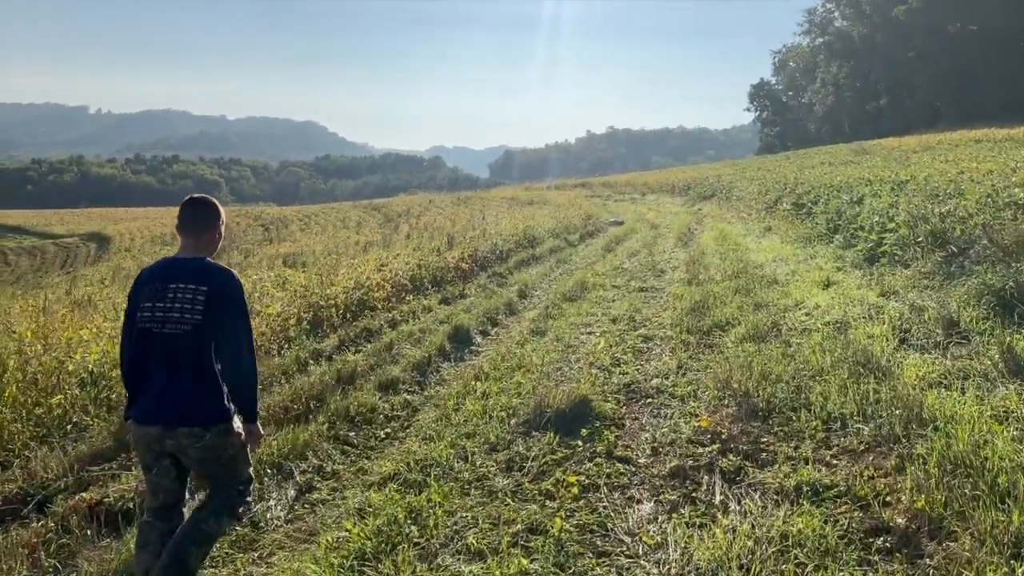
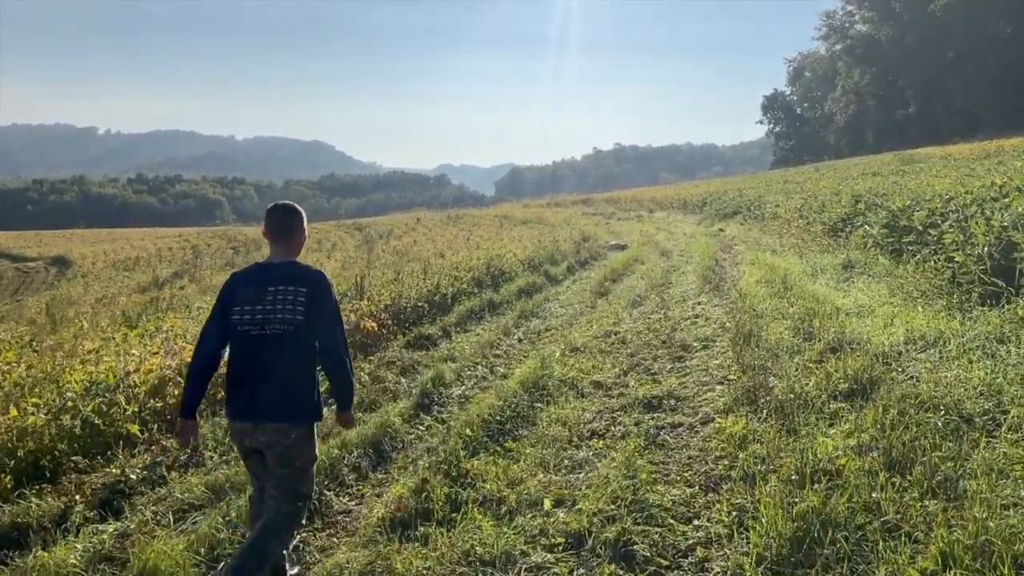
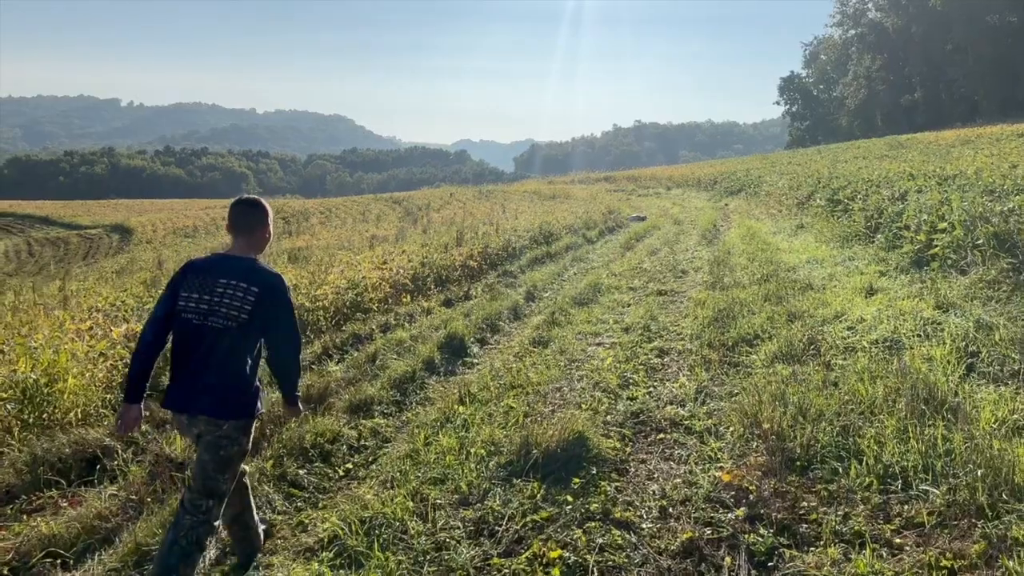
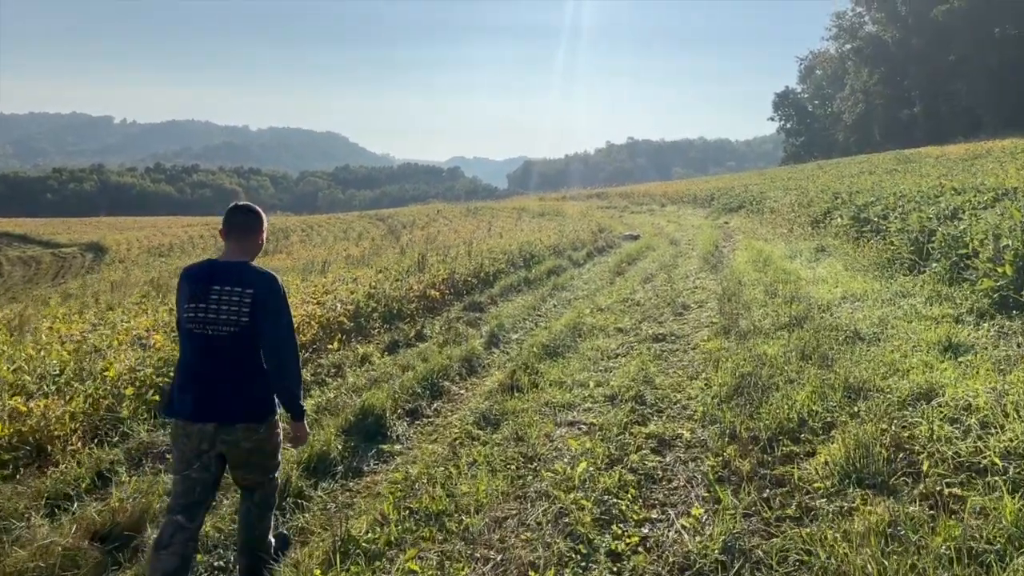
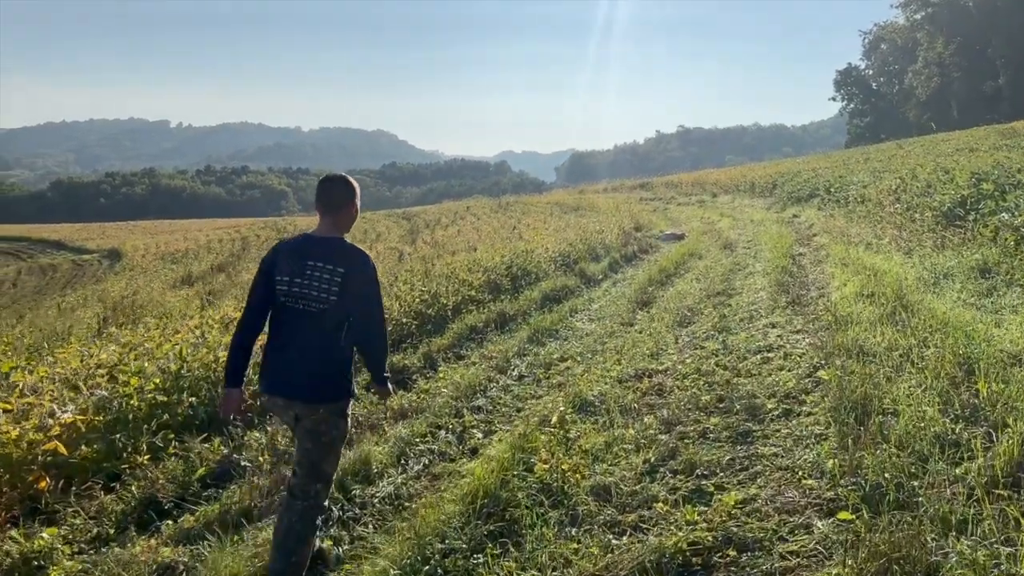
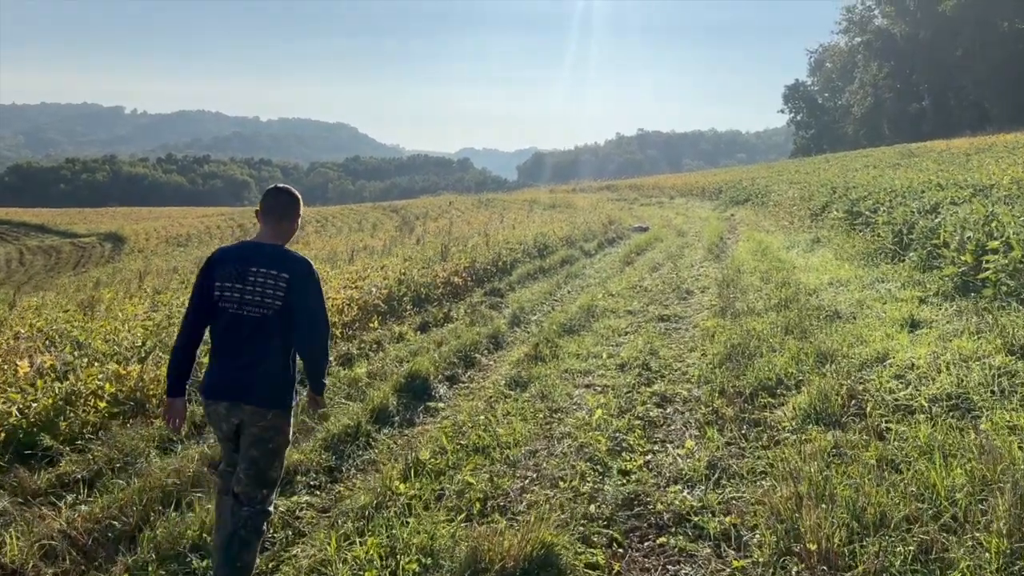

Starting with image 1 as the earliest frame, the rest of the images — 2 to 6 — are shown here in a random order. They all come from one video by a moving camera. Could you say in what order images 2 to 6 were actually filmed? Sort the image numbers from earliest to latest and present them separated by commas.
3, 6, 4, 2, 5
